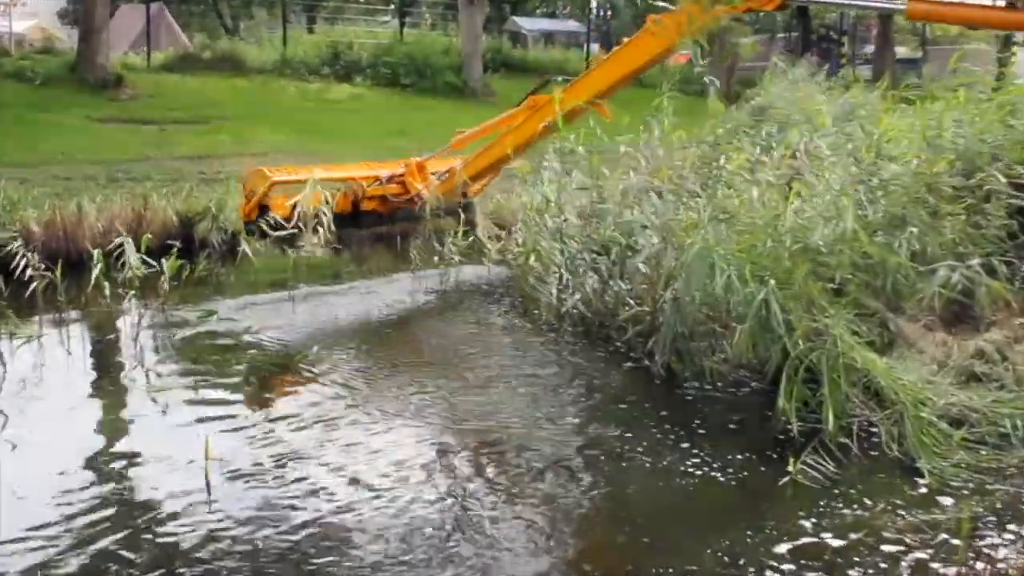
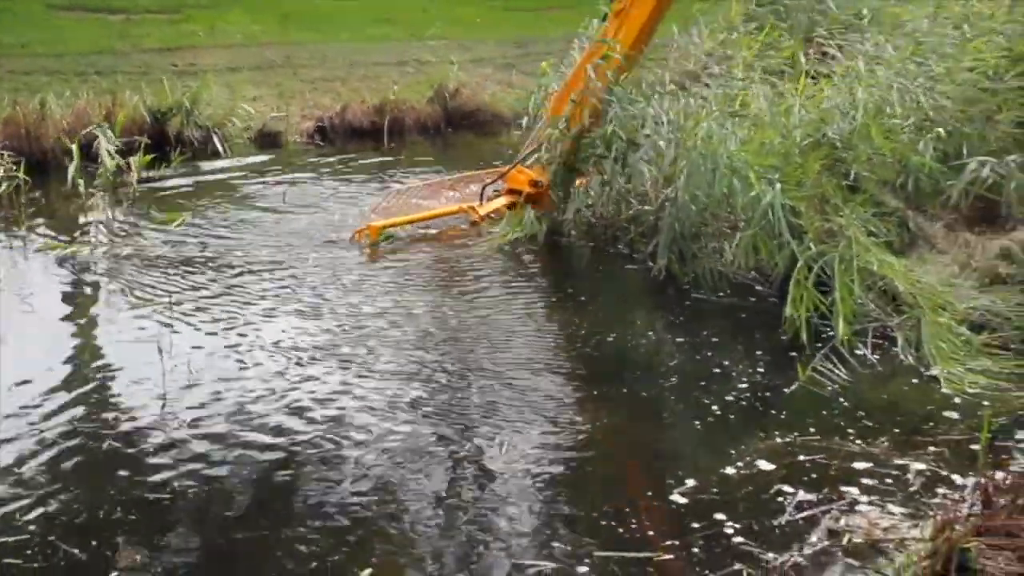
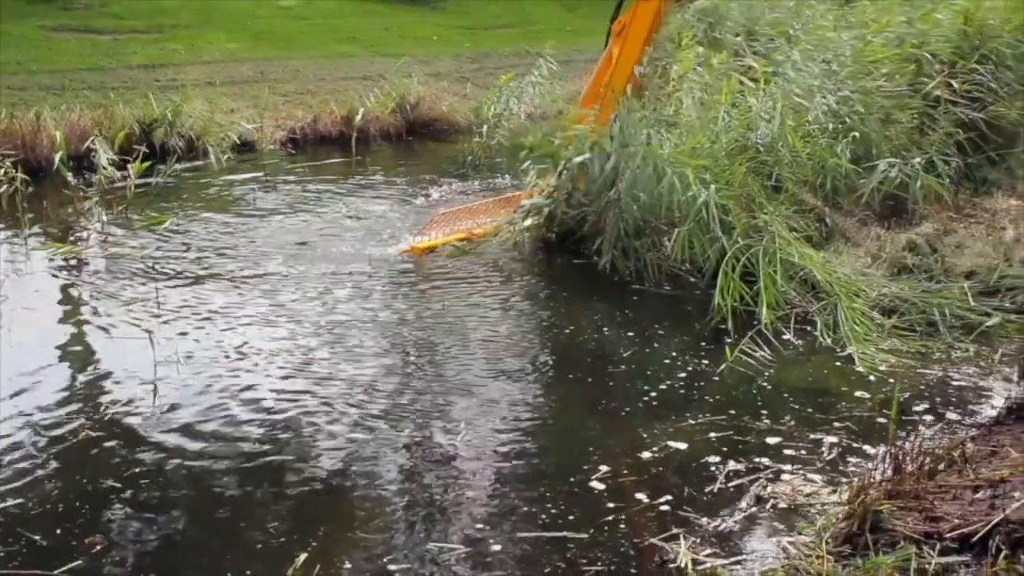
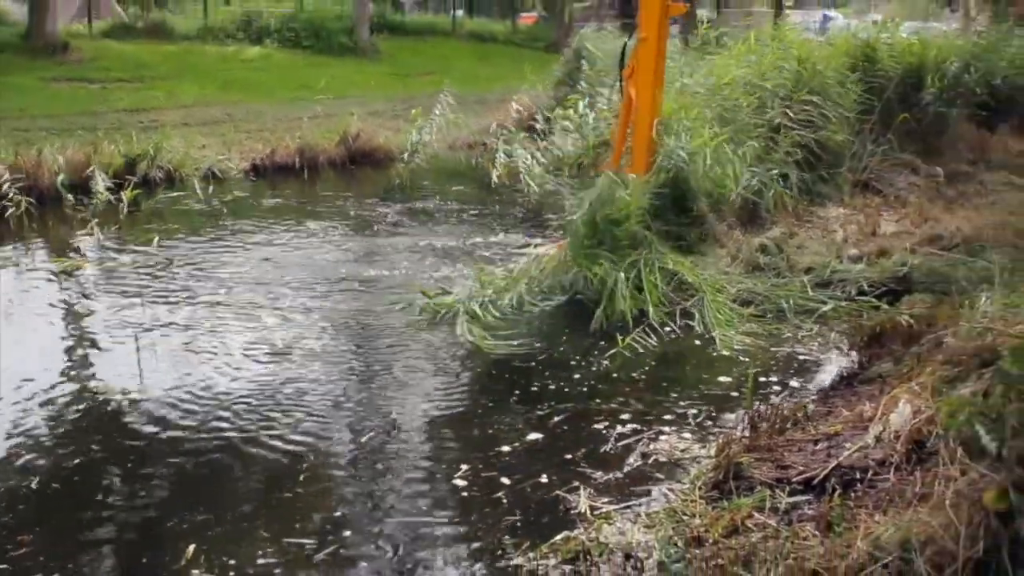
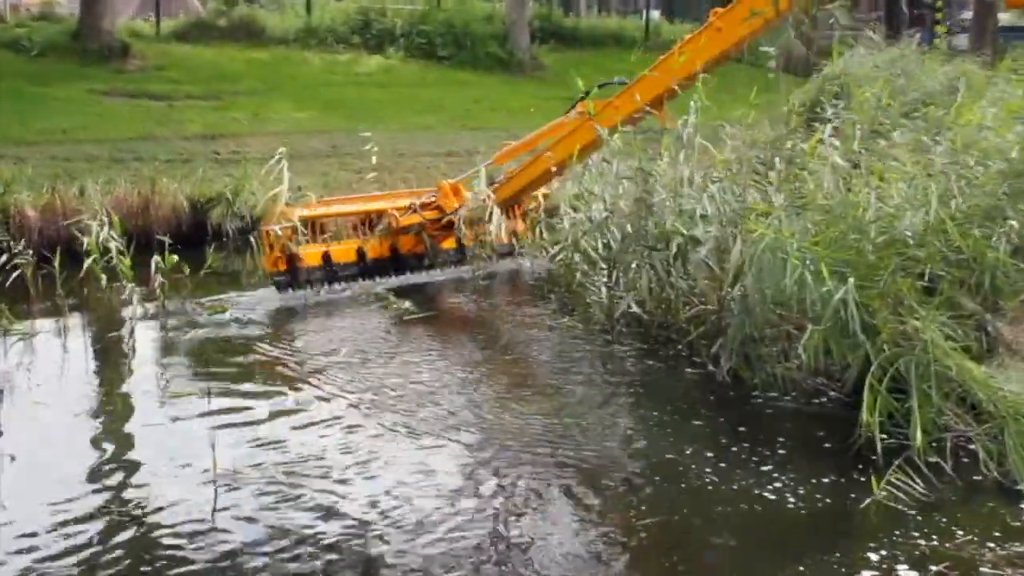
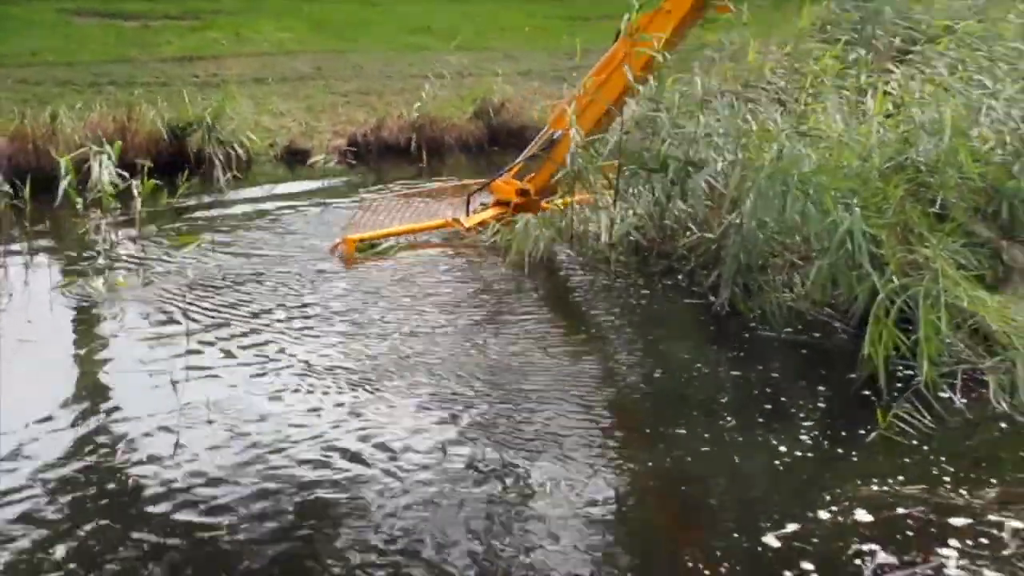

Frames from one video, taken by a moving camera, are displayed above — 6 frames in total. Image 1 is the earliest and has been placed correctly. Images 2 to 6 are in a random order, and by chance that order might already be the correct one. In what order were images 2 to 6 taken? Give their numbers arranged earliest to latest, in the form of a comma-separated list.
5, 6, 2, 3, 4
